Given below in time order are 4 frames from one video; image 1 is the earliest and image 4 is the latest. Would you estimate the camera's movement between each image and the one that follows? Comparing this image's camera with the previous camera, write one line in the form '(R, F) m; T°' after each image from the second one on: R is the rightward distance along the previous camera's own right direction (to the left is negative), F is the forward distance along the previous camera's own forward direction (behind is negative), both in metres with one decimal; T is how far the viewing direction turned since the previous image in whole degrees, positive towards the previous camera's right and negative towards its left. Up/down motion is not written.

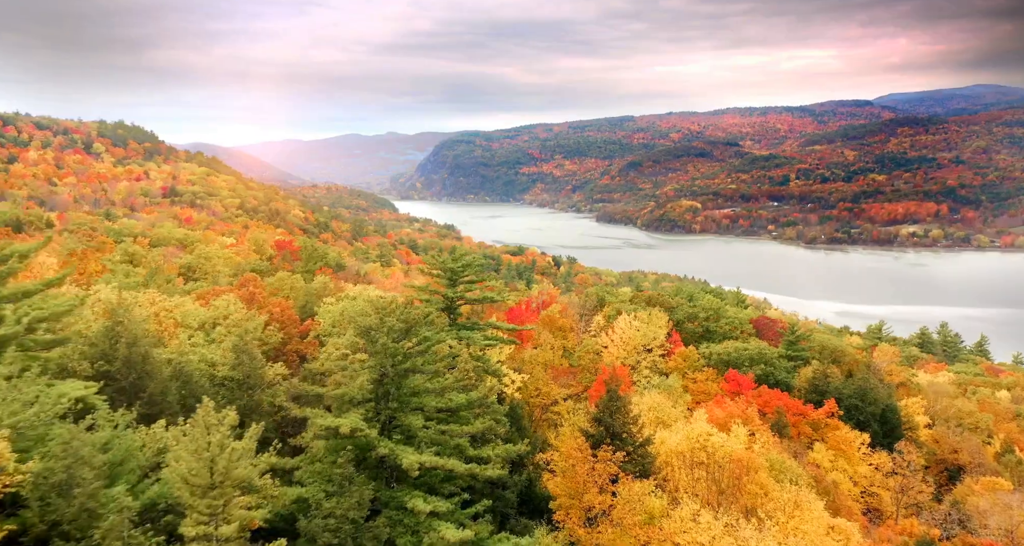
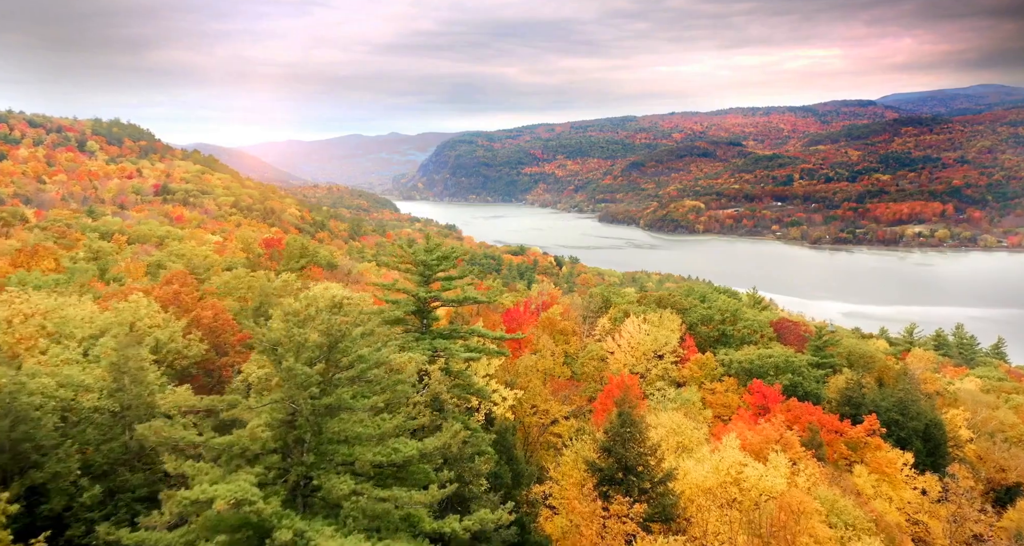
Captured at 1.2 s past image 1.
(+0.5, +5.5) m; 0°
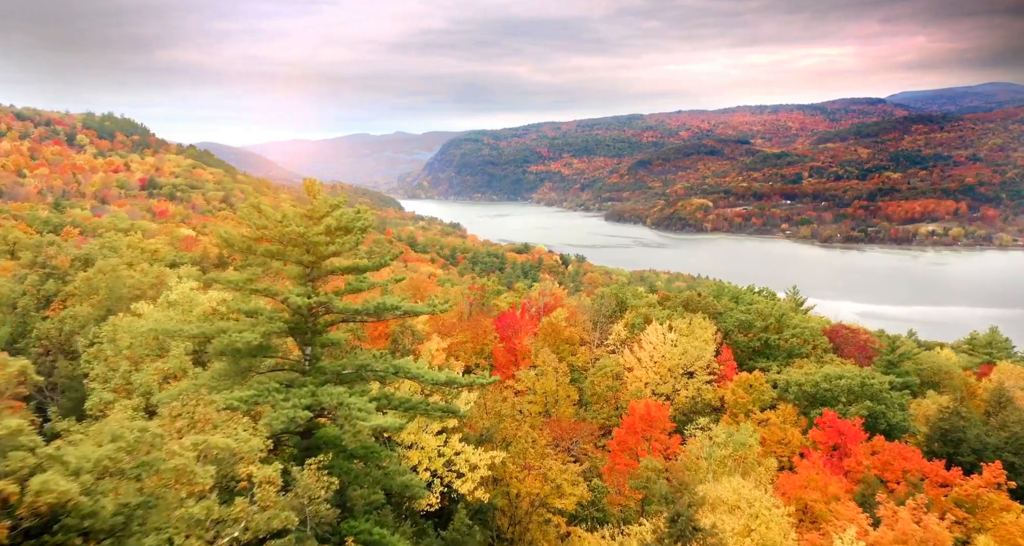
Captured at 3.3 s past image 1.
(+0.9, +10.4) m; -1°
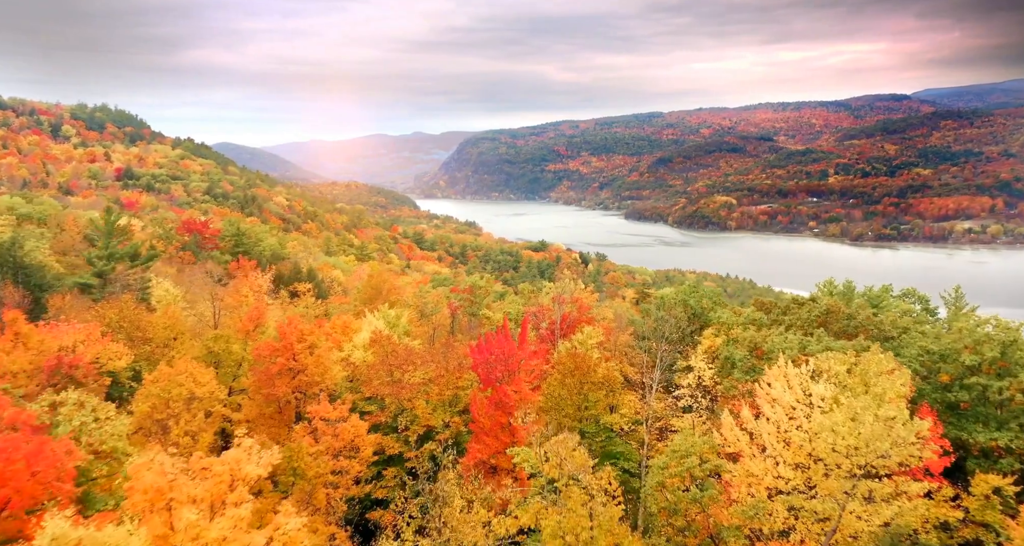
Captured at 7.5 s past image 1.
(+1.1, +21.2) m; -2°
